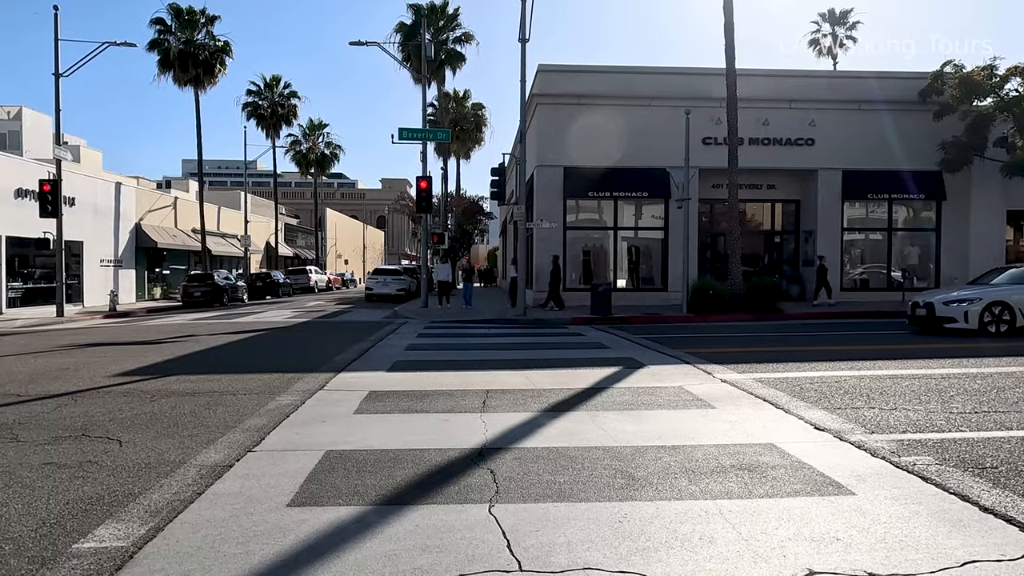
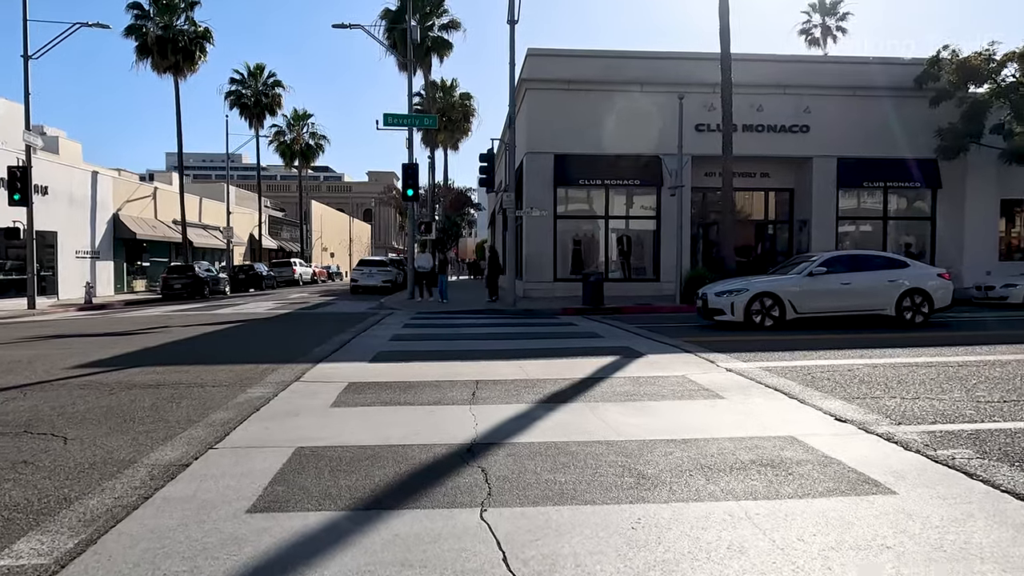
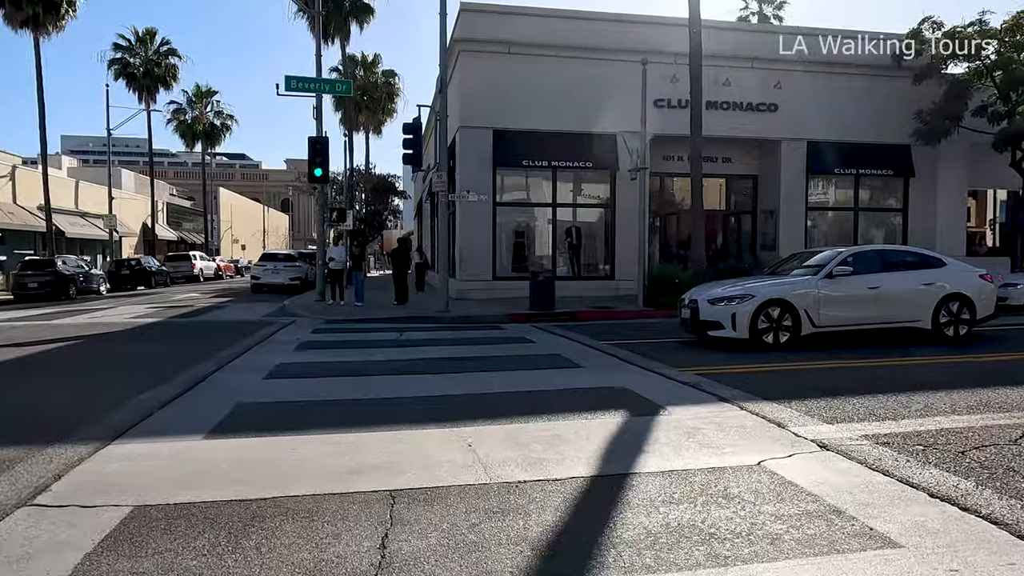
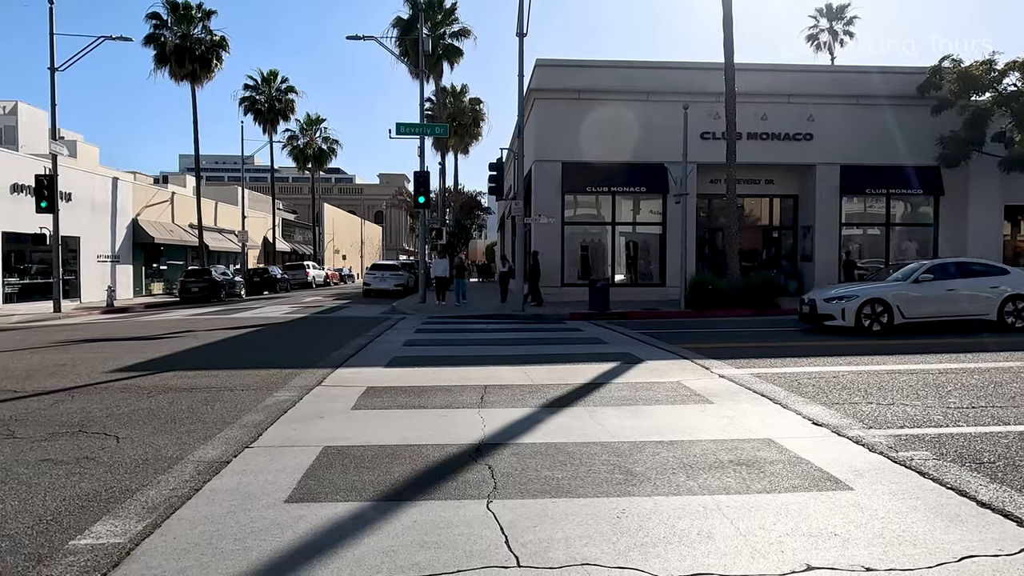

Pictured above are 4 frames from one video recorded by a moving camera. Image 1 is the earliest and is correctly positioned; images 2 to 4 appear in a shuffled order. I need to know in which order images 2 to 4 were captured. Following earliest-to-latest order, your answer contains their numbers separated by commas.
4, 2, 3
